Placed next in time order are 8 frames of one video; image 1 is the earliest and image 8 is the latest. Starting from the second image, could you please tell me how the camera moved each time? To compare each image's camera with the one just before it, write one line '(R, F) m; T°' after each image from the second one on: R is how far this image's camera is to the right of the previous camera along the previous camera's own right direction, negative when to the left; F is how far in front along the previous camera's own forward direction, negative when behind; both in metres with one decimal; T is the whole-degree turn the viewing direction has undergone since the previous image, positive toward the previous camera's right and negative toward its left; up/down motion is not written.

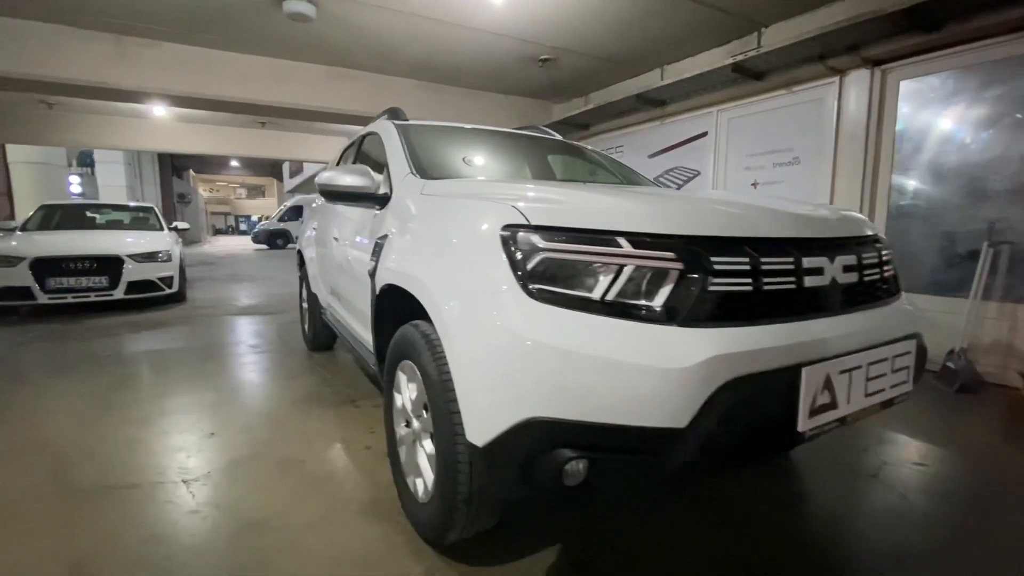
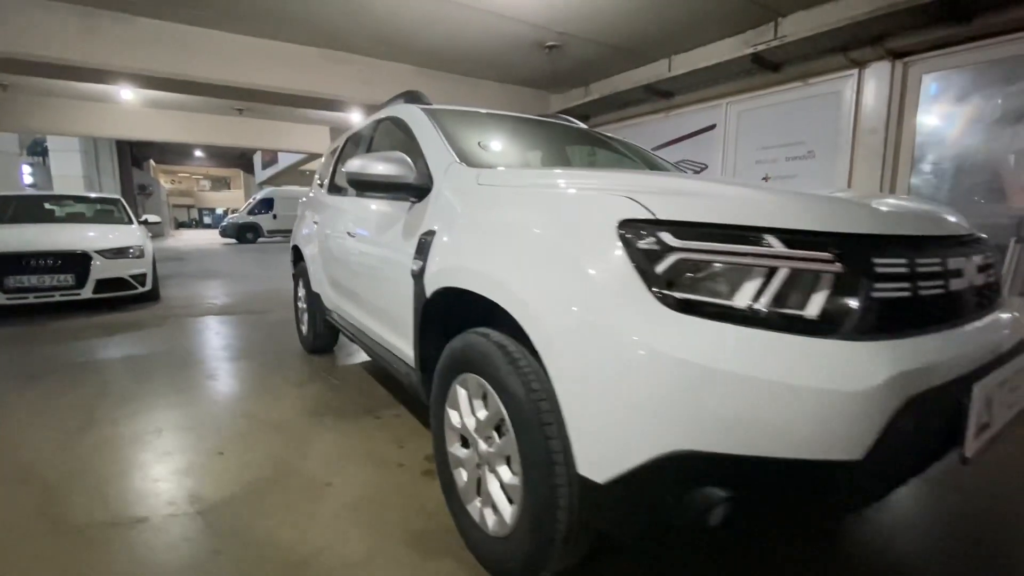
(-0.4, +0.2) m; +3°
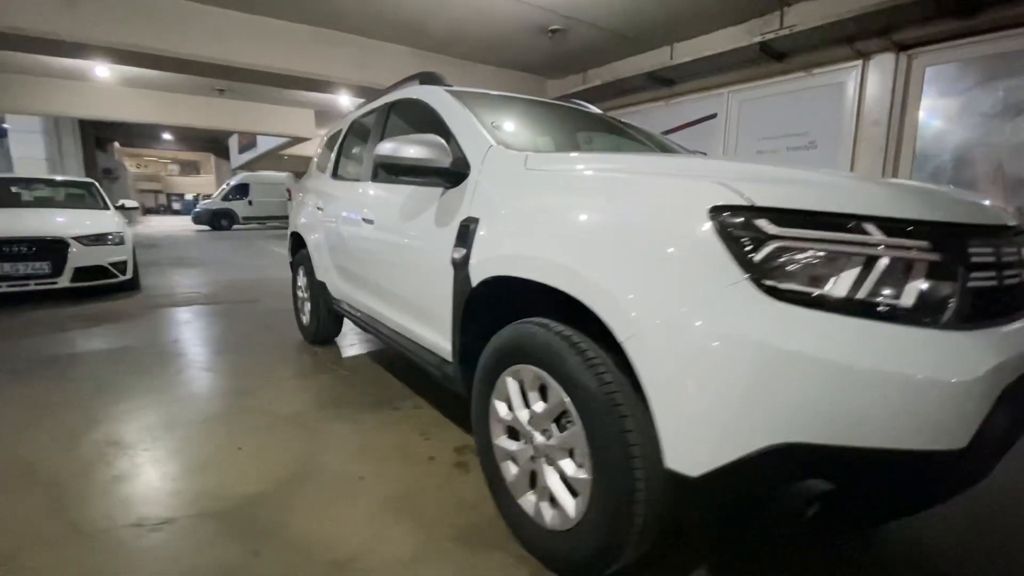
(-0.3, +0.1) m; +3°
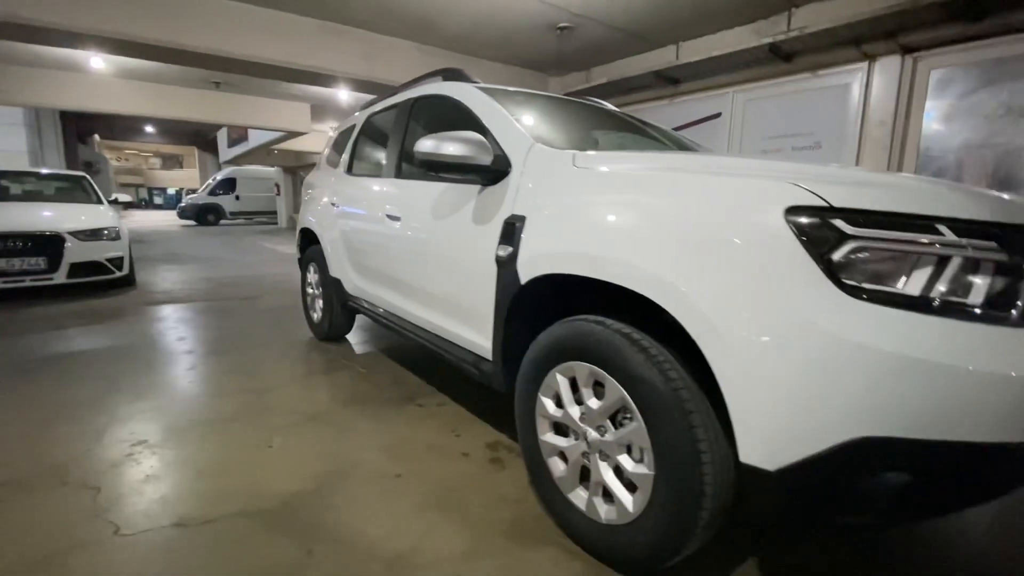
(-0.2, 0.0) m; +2°
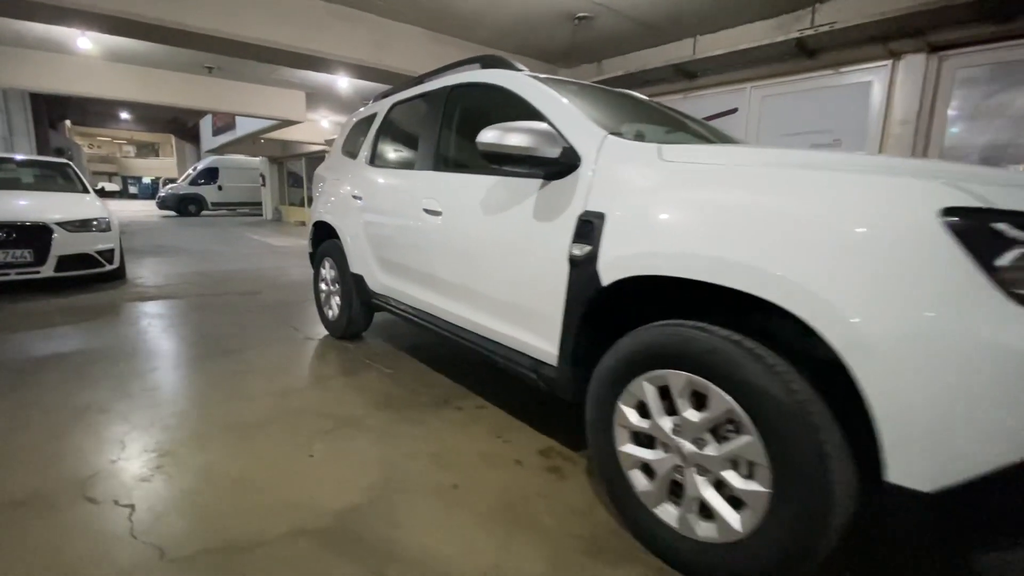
(-0.4, +0.1) m; +2°
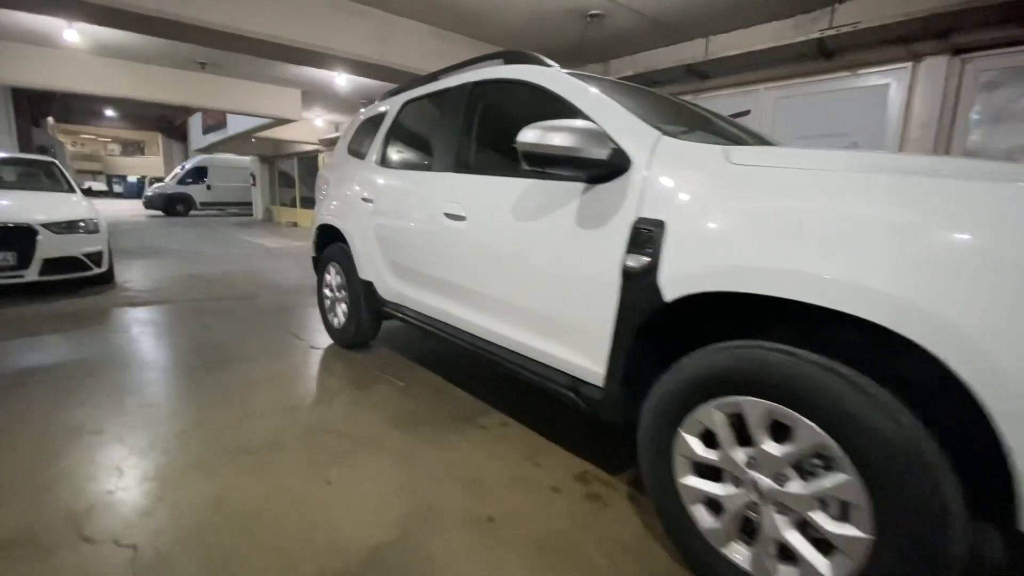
(-0.2, +0.2) m; +1°
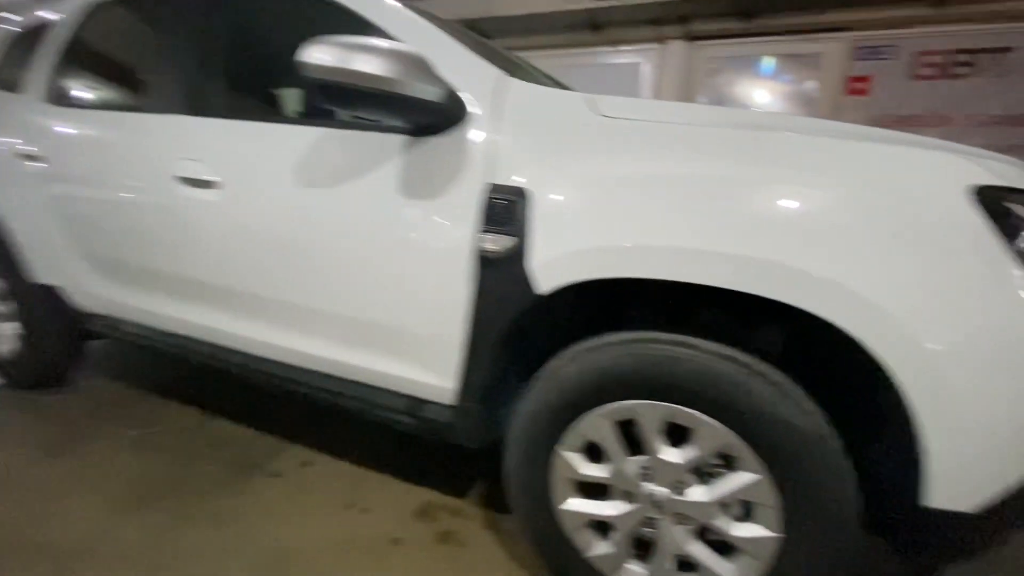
(-0.1, +0.5) m; +26°
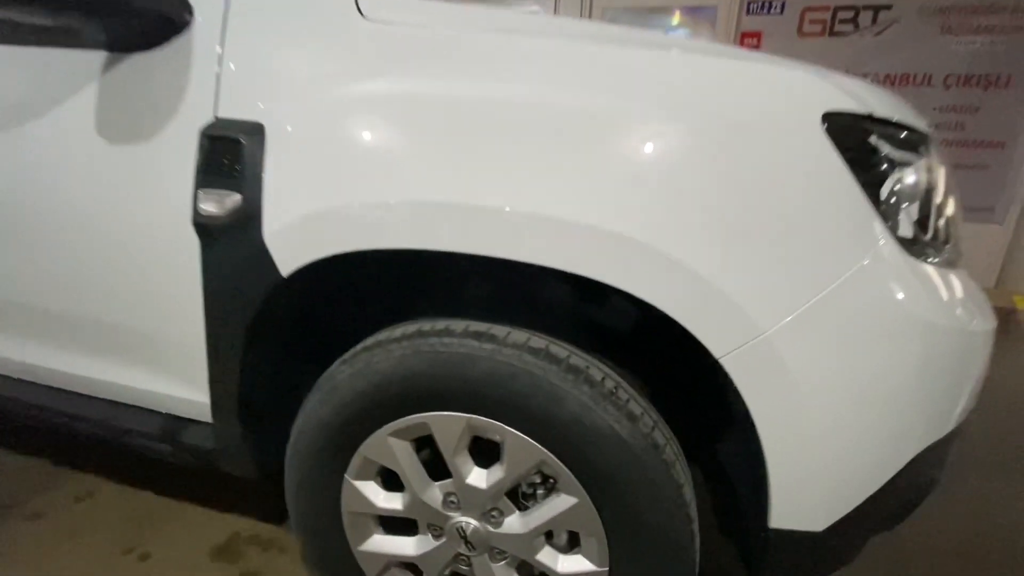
(+0.3, +0.3) m; +8°
